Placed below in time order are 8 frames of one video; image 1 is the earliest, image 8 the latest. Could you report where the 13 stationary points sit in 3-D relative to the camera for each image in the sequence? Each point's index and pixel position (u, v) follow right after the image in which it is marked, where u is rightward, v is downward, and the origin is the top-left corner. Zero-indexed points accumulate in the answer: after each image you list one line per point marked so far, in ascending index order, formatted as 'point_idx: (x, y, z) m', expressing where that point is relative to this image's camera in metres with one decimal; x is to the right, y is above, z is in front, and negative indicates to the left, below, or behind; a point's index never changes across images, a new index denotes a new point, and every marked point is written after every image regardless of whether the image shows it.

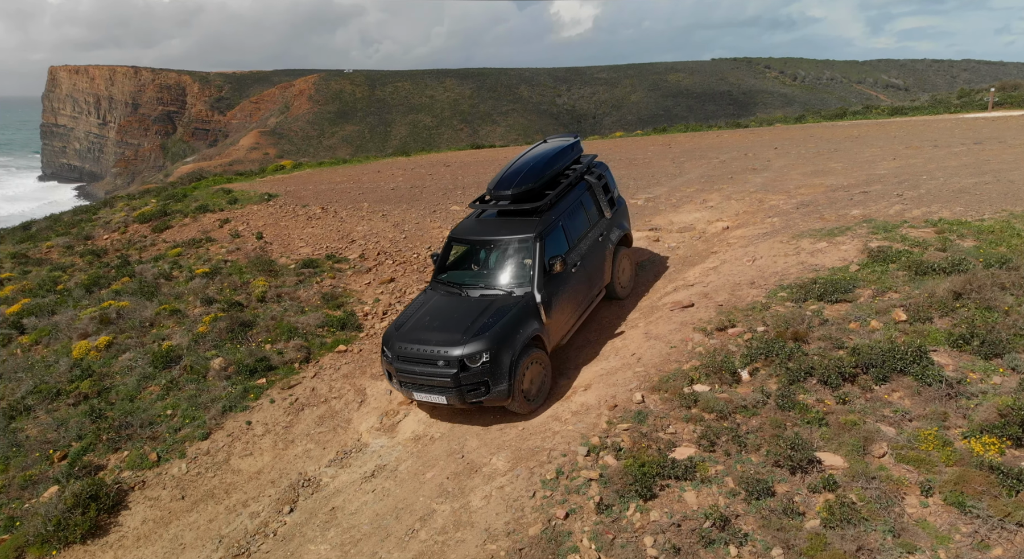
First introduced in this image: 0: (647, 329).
0: (+2.0, -0.7, +9.6) m
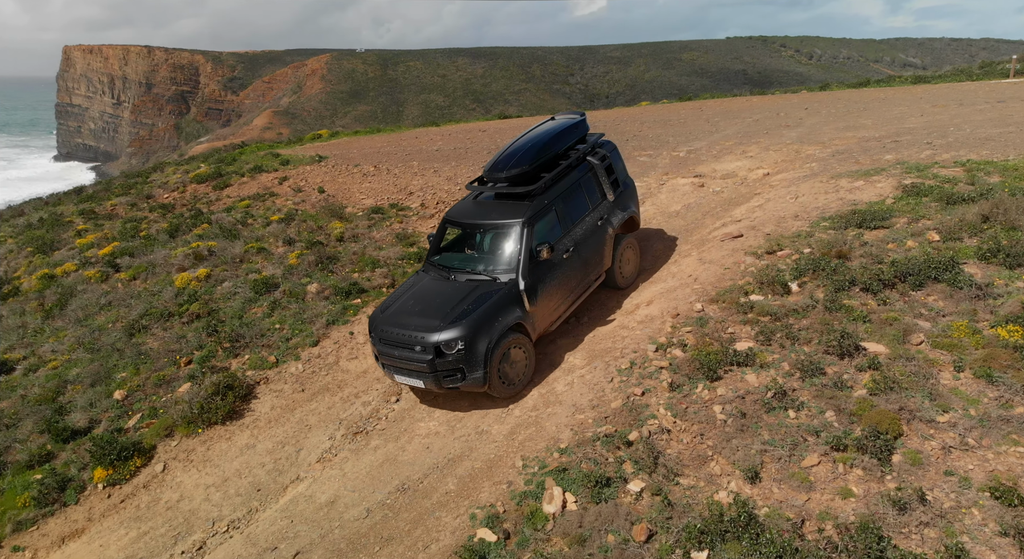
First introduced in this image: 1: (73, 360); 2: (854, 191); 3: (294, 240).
0: (+3.1, +0.4, +10.6) m
1: (-7.6, -1.4, +11.2) m
2: (+6.0, +1.6, +11.1) m
3: (-4.8, +0.9, +14.4) m
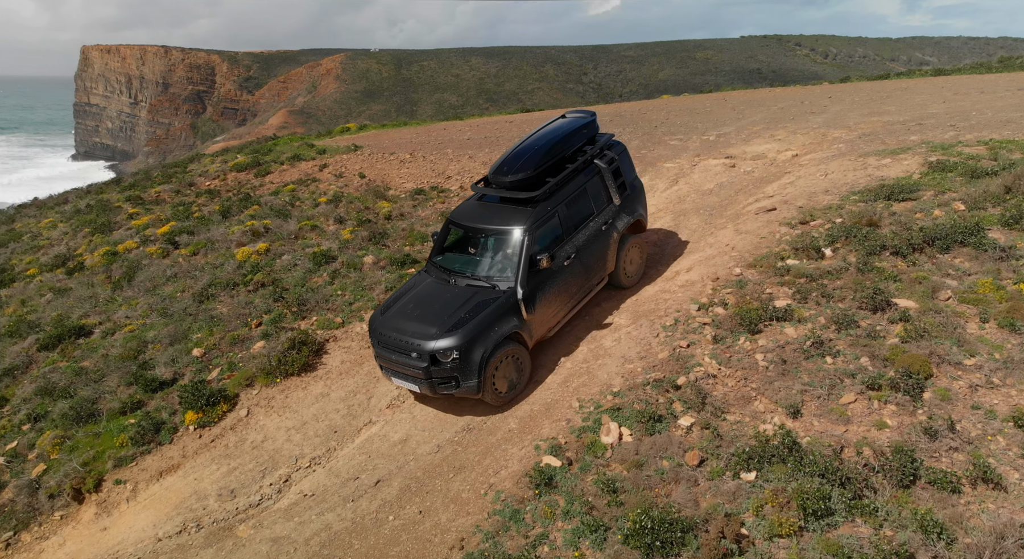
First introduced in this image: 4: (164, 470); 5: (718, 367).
0: (+3.9, +0.9, +11.3) m
1: (-6.8, -0.8, +12.1) m
2: (+6.8, +2.1, +11.7) m
3: (-3.9, +1.4, +15.2) m
4: (-4.6, -2.5, +8.5) m
5: (+2.6, -1.1, +8.0) m
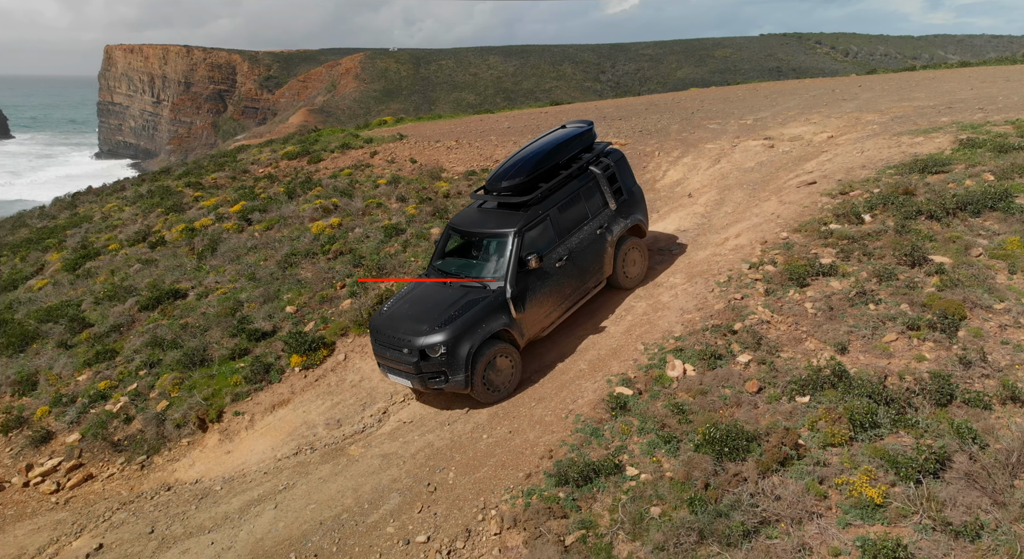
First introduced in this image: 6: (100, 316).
0: (+5.1, +1.5, +12.2) m
1: (-5.6, -0.2, +13.3) m
2: (+7.9, +2.6, +12.6) m
3: (-2.7, +2.1, +16.3) m
4: (-3.6, -1.9, +9.6) m
5: (+3.6, -0.5, +9.0) m
6: (-8.8, -0.8, +13.9) m
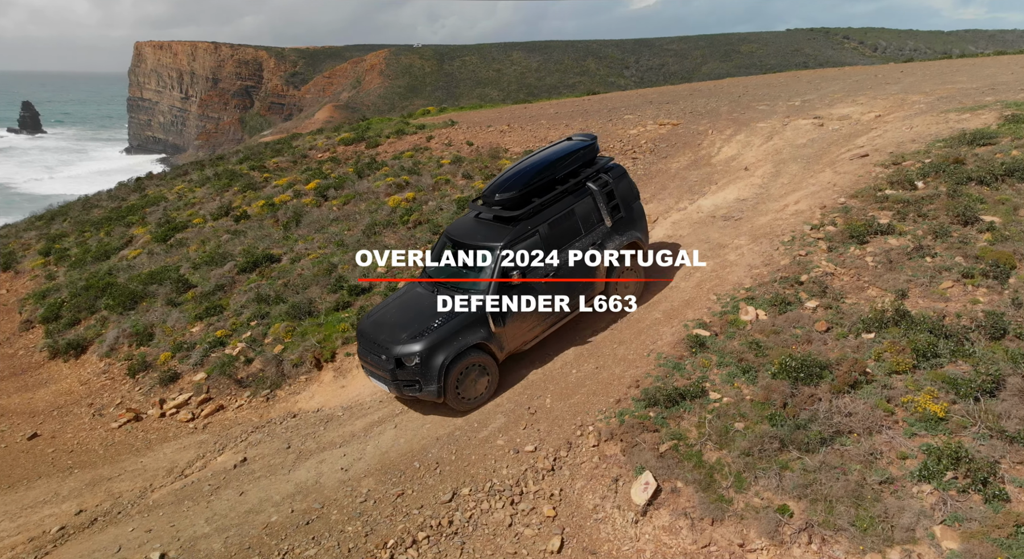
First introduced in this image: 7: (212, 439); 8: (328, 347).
0: (+6.5, +2.2, +13.1) m
1: (-4.2, +0.6, +14.5) m
2: (+9.4, +3.3, +13.4) m
3: (-1.1, +2.9, +17.4) m
4: (-2.2, -1.1, +10.8) m
5: (+5.0, +0.2, +9.9) m
6: (-7.3, 0.0, +15.2) m
7: (-4.6, -2.4, +9.9) m
8: (-3.2, -1.2, +11.0) m
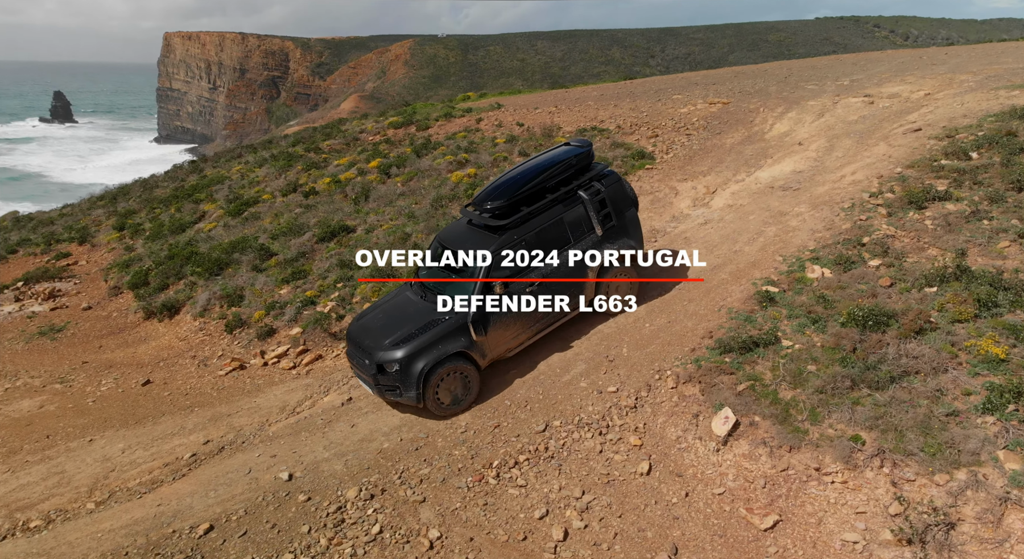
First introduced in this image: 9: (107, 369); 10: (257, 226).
0: (+8.0, +2.9, +13.6) m
1: (-2.7, +1.4, +15.4) m
2: (+10.9, +3.9, +13.8) m
3: (+0.5, +3.6, +18.2) m
4: (-0.9, -0.4, +11.7) m
5: (+6.3, +0.8, +10.5) m
6: (-5.8, +0.8, +16.2) m
7: (-3.3, -1.7, +10.9) m
8: (-1.9, -0.5, +11.9) m
9: (-8.3, -1.8, +13.2) m
10: (-7.2, +1.5, +18.0) m
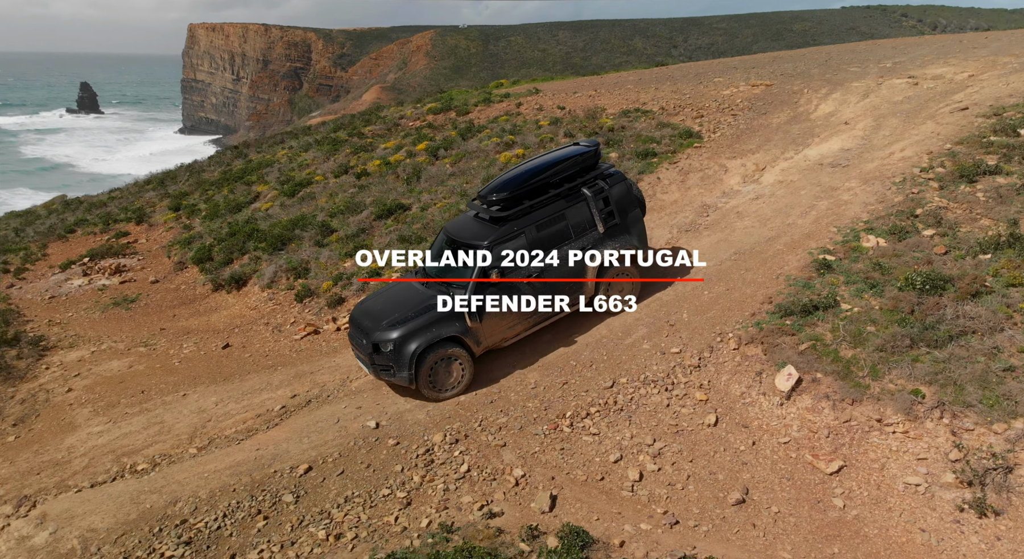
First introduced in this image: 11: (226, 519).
0: (+9.2, +3.4, +13.9) m
1: (-1.4, +2.0, +16.0) m
2: (+12.1, +4.4, +14.0) m
3: (+1.9, +4.3, +18.7) m
4: (+0.3, +0.1, +12.3) m
5: (+7.4, +1.3, +10.9) m
6: (-4.5, +1.5, +16.9) m
7: (-2.2, -1.2, +11.5) m
8: (-0.7, +0.1, +12.6) m
9: (-7.1, -1.2, +14.0) m
10: (-5.9, +2.2, +18.8) m
11: (-3.7, -3.1, +8.3) m
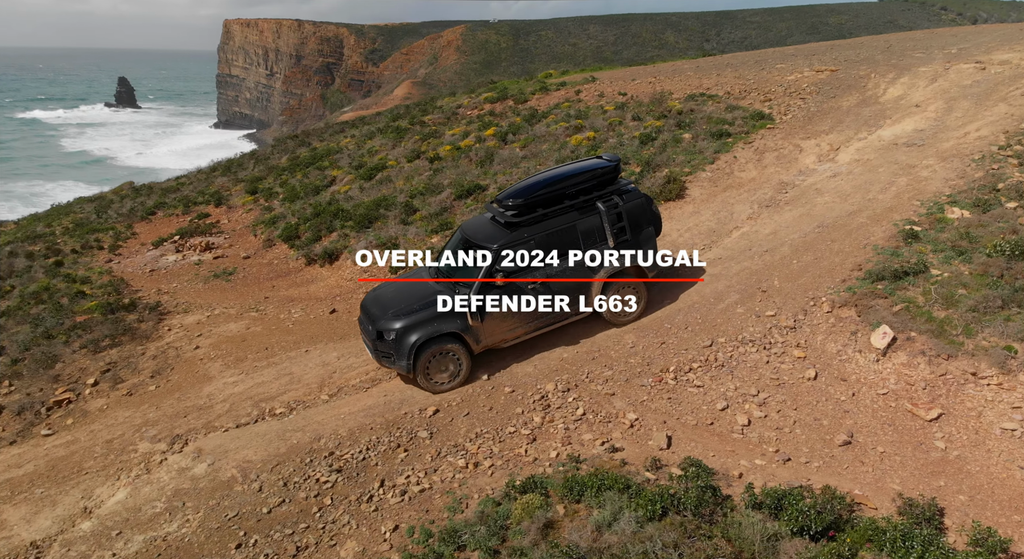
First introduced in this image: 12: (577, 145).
0: (+11.1, +3.9, +14.3) m
1: (+0.6, +2.6, +16.8) m
2: (+14.0, +4.9, +14.3) m
3: (+4.0, +4.9, +19.4) m
4: (+2.1, +0.7, +13.0) m
5: (+9.2, +1.8, +11.4) m
6: (-2.4, +2.2, +17.9) m
7: (-0.4, -0.6, +12.4) m
8: (+1.2, +0.7, +13.4) m
9: (-5.2, -0.5, +15.1) m
10: (-3.7, +2.9, +19.8) m
11: (-2.1, -2.5, +9.3) m
12: (+2.0, +3.9, +18.3) m
